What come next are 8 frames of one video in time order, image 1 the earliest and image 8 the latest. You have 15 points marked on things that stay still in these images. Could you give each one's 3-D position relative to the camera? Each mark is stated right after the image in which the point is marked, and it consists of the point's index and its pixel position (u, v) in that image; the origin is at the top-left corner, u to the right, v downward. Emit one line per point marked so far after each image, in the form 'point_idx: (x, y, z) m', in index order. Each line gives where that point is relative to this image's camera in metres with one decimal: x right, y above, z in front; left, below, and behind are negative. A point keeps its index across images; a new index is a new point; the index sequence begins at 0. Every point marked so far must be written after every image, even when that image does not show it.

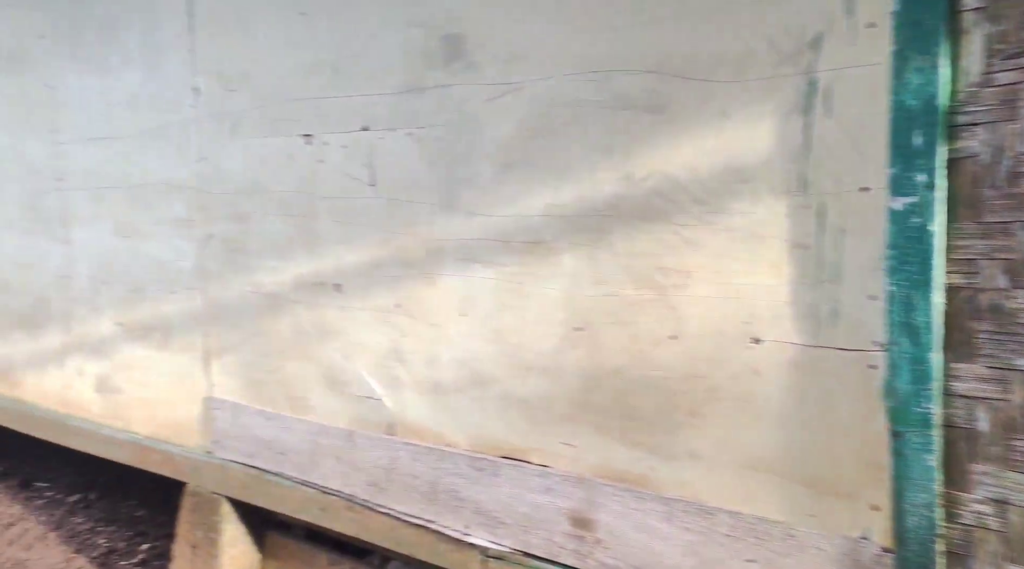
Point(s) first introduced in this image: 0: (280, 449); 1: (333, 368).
0: (-0.7, -0.5, +2.4) m
1: (-0.5, -0.2, +2.2) m
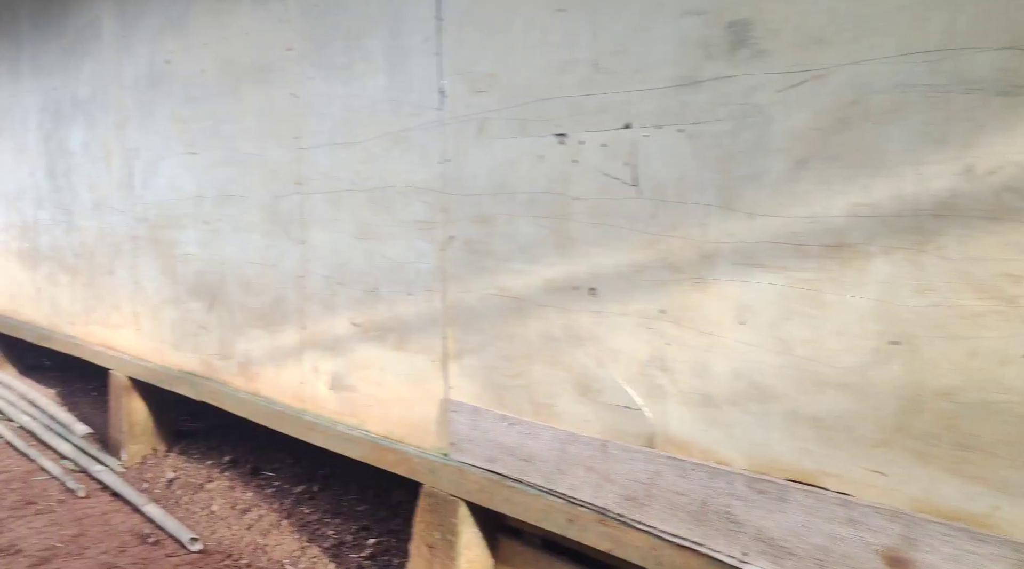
0: (0.0, -0.5, +2.3) m
1: (+0.2, -0.2, +2.2) m
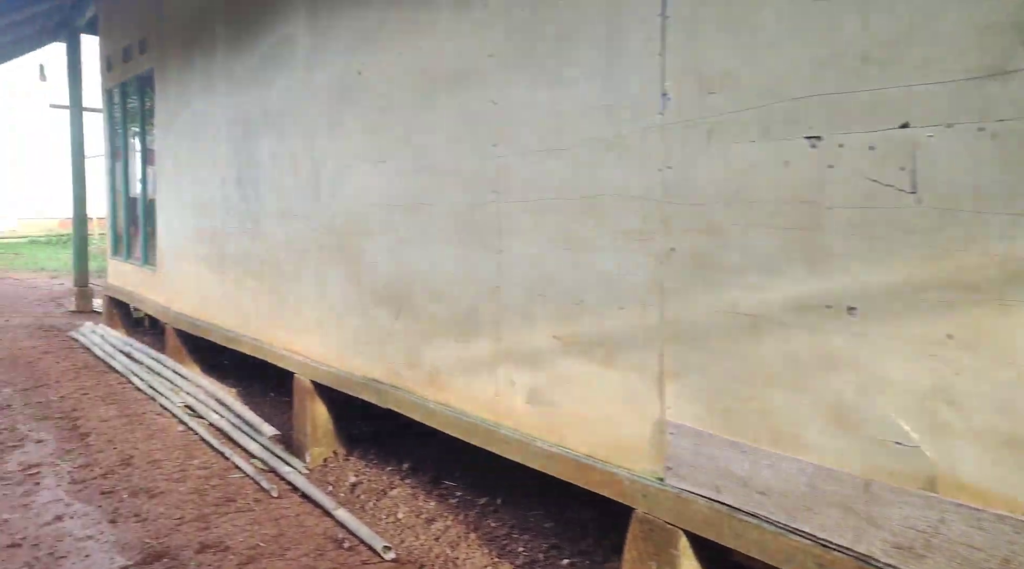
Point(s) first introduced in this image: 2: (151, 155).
0: (+0.7, -0.5, +2.1) m
1: (+0.8, -0.3, +1.9) m
2: (-3.4, +1.2, +7.6) m
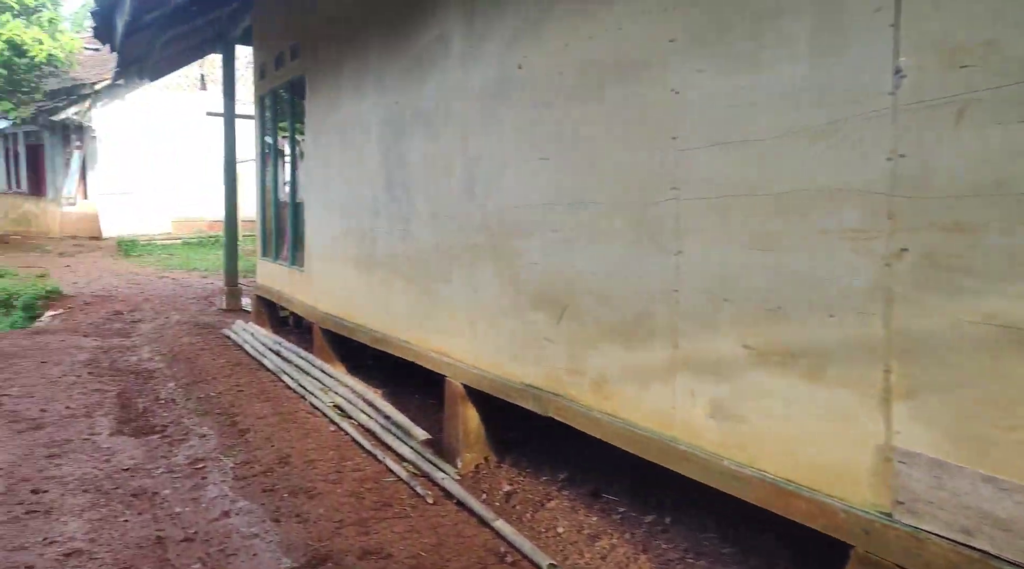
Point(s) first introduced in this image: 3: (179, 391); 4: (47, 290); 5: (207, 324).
0: (+1.2, -0.6, +1.8) m
1: (+1.3, -0.3, +1.6) m
2: (-2.1, +1.2, +7.8) m
3: (-2.7, -0.9, +6.6) m
4: (-7.4, -0.1, +12.7) m
5: (-3.8, -0.5, +9.9) m
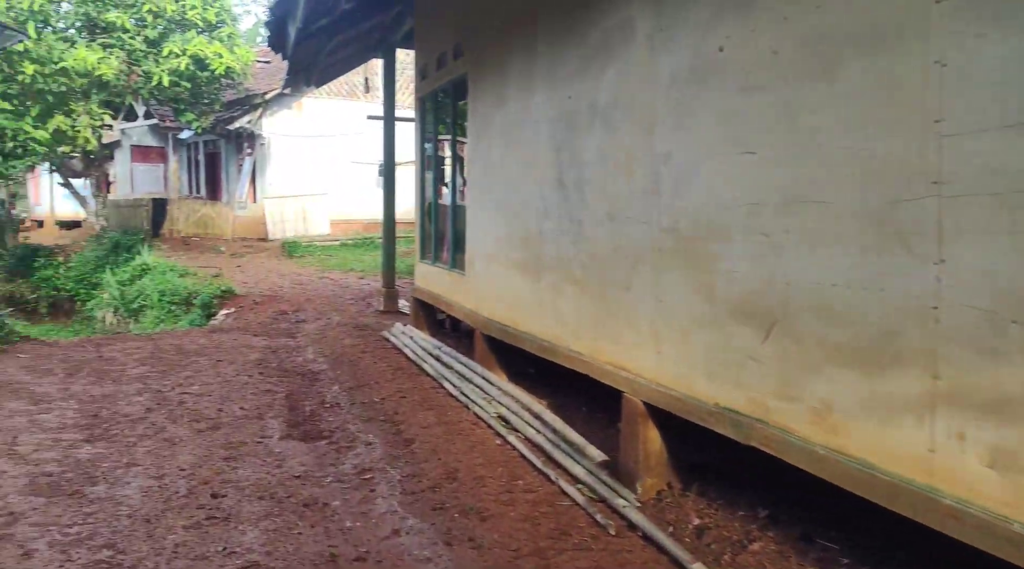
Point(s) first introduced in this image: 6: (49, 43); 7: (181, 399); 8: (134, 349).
0: (+1.6, -0.6, +1.2) m
1: (+1.7, -0.4, +0.9) m
2: (-0.5, +1.2, +7.6) m
3: (-1.4, -0.9, +6.6) m
4: (-4.9, -0.1, +13.4) m
5: (-1.8, -0.5, +10.0) m
6: (-8.4, +4.4, +14.5) m
7: (-2.6, -0.9, +6.3) m
8: (-4.0, -0.7, +8.5) m
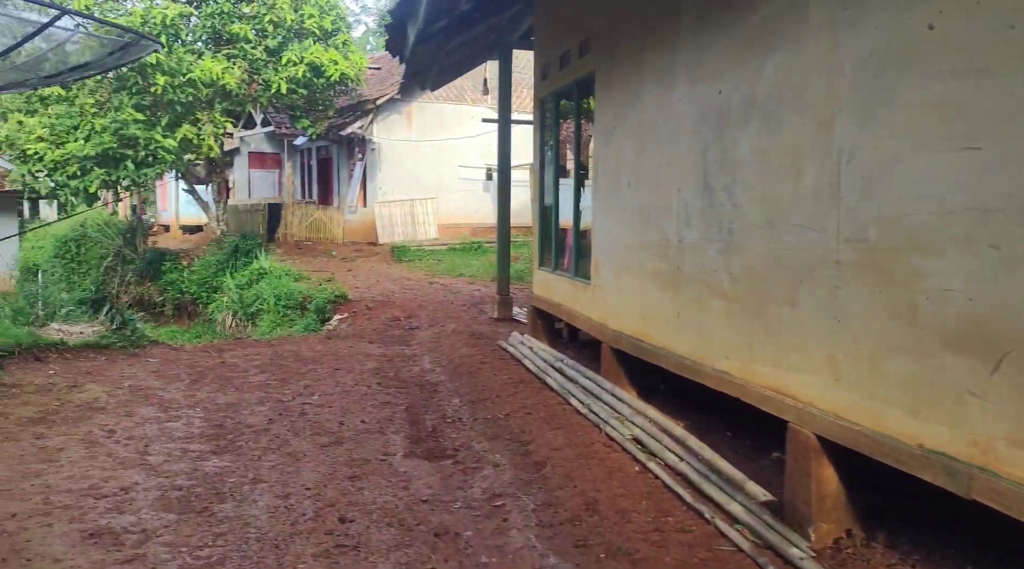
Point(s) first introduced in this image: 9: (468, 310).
0: (+1.9, -0.7, +0.6) m
1: (+2.0, -0.4, +0.3) m
2: (+0.7, +1.1, +7.2) m
3: (-0.4, -1.0, +6.3) m
4: (-3.0, -0.2, +13.5) m
5: (-0.4, -0.6, +9.8) m
6: (-6.3, +4.3, +15.0) m
7: (-1.6, -1.0, +6.2) m
8: (-2.7, -0.8, +8.5) m
9: (-0.7, -0.4, +12.4) m
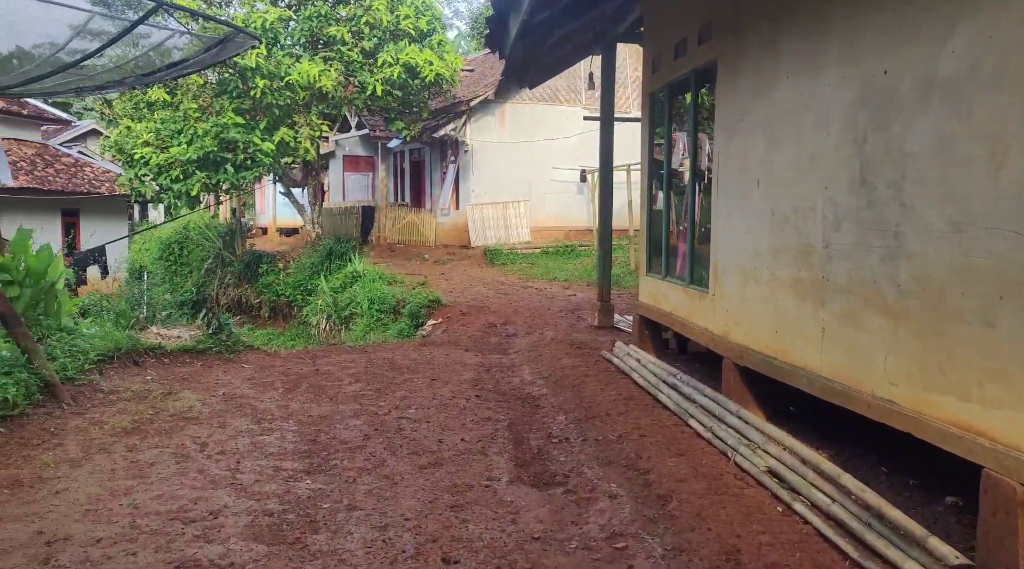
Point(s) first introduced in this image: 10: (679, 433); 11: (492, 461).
0: (+2.1, -0.7, -0.2) m
1: (+2.1, -0.5, -0.4) m
2: (+1.6, +1.0, +6.6) m
3: (+0.4, -1.0, +5.8) m
4: (-1.4, -0.2, +13.3) m
5: (+0.8, -0.7, +9.3) m
6: (-4.4, +4.3, +15.1) m
7: (-0.8, -1.0, +5.8) m
8: (-1.7, -0.8, +8.3) m
9: (+0.8, -0.5, +11.9) m
10: (+1.1, -1.0, +5.4) m
11: (-0.1, -1.1, +5.1) m
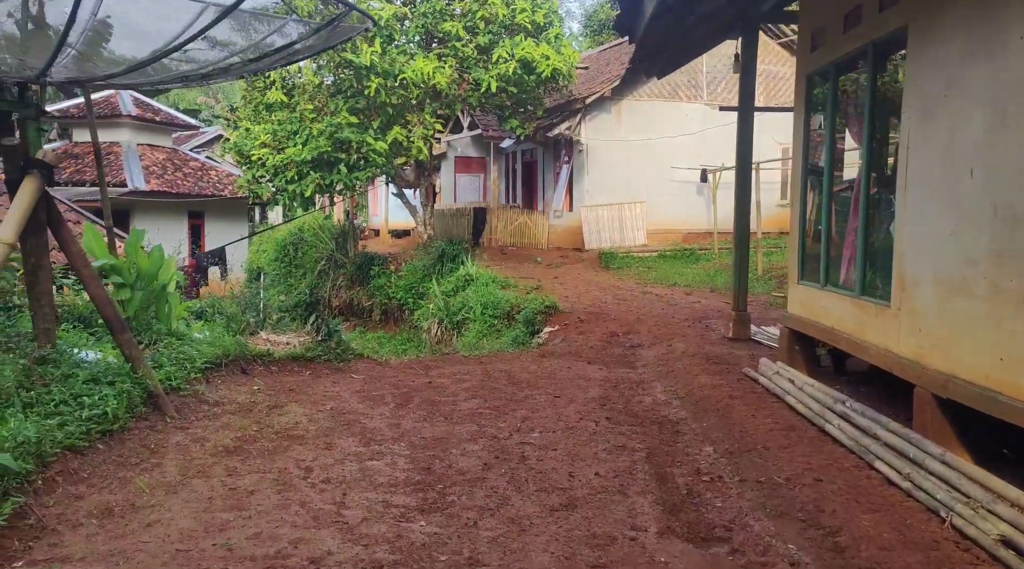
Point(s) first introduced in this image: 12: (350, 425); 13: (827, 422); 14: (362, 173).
0: (+2.2, -0.8, -1.2) m
1: (+2.2, -0.5, -1.4) m
2: (+2.6, +1.0, +5.6) m
3: (+1.3, -1.1, +4.9) m
4: (+0.5, -0.3, +12.6) m
5: (+2.1, -0.7, +8.3) m
6: (-2.2, +4.2, +14.8) m
7: (+0.1, -1.1, +5.1) m
8: (-0.4, -0.9, +7.6) m
9: (+2.5, -0.6, +10.9) m
10: (+1.9, -1.1, +4.4) m
11: (+0.7, -1.2, +4.3) m
12: (-1.2, -1.0, +5.7) m
13: (+2.1, -0.9, +5.4) m
14: (-2.7, +2.0, +14.7) m
